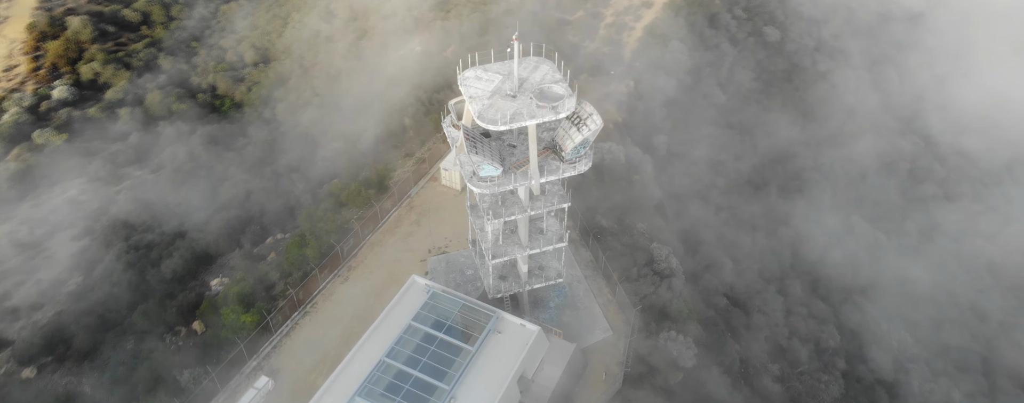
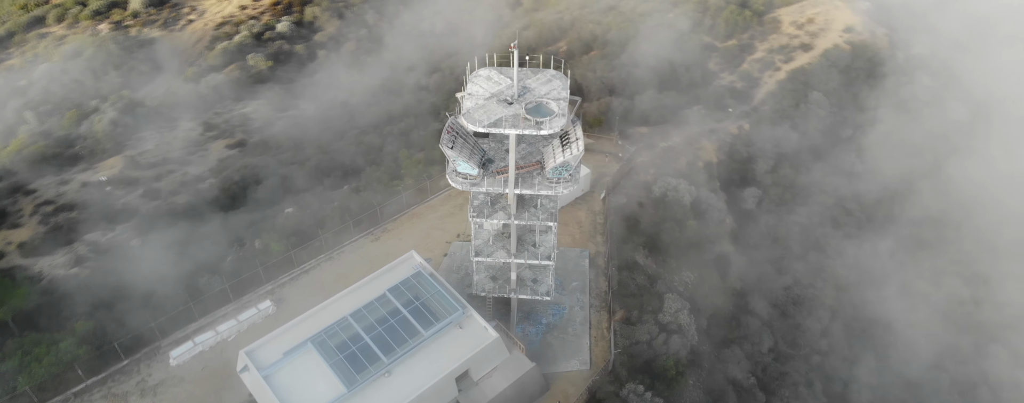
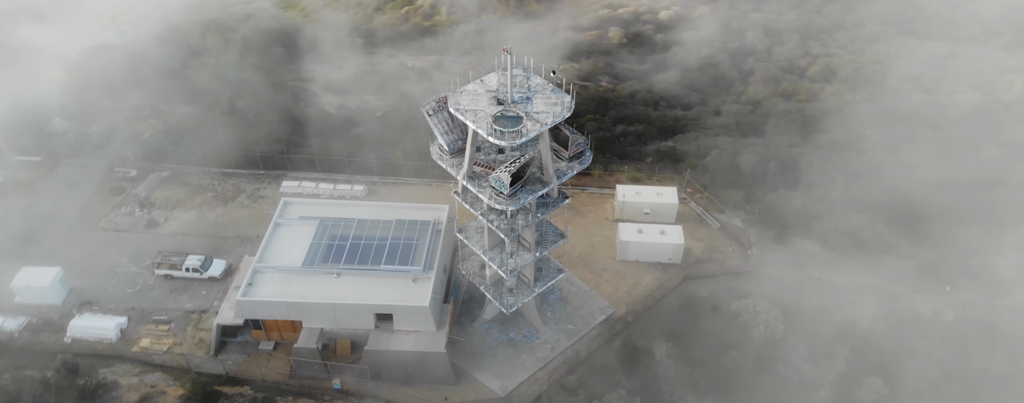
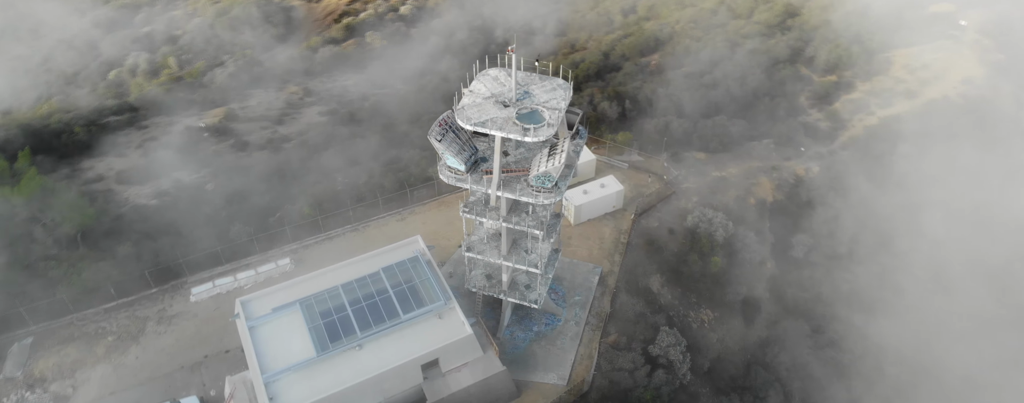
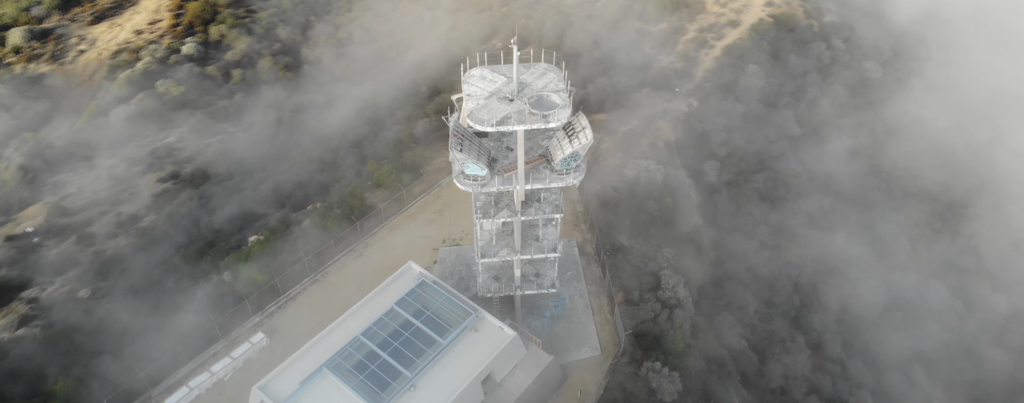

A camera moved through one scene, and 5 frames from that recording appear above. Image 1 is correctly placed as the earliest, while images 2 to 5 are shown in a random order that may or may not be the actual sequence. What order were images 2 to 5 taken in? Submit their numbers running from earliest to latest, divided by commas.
5, 2, 4, 3
